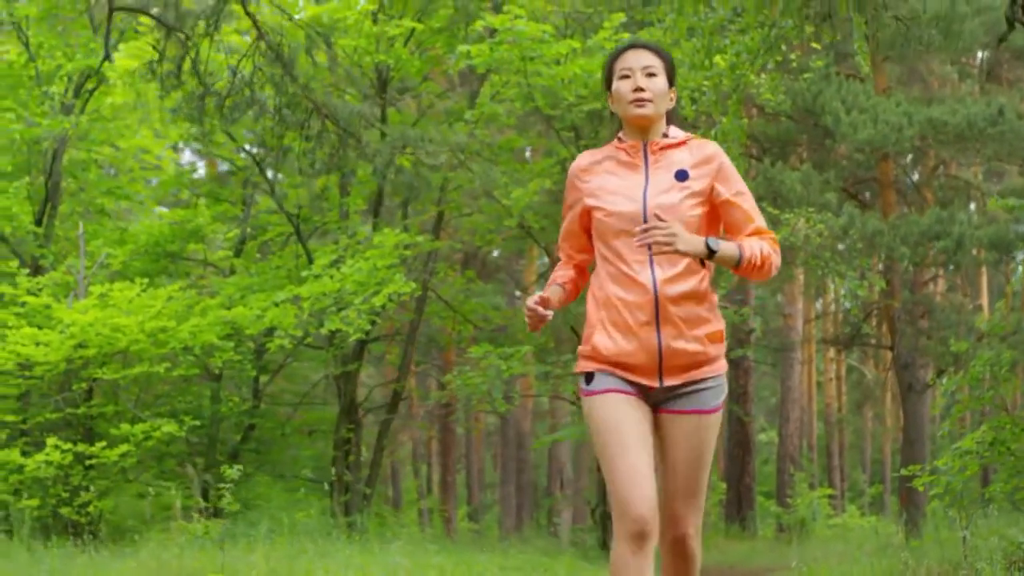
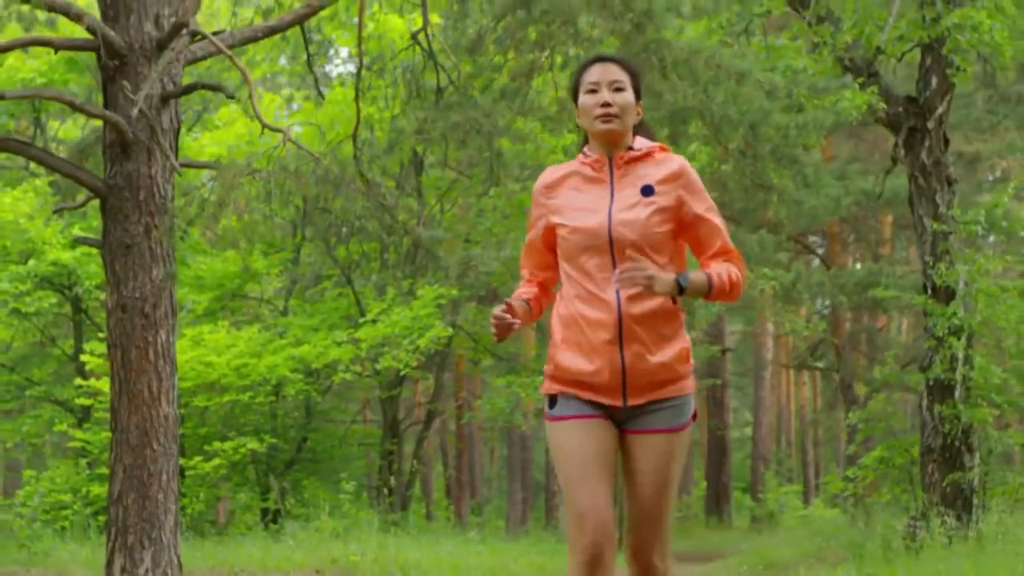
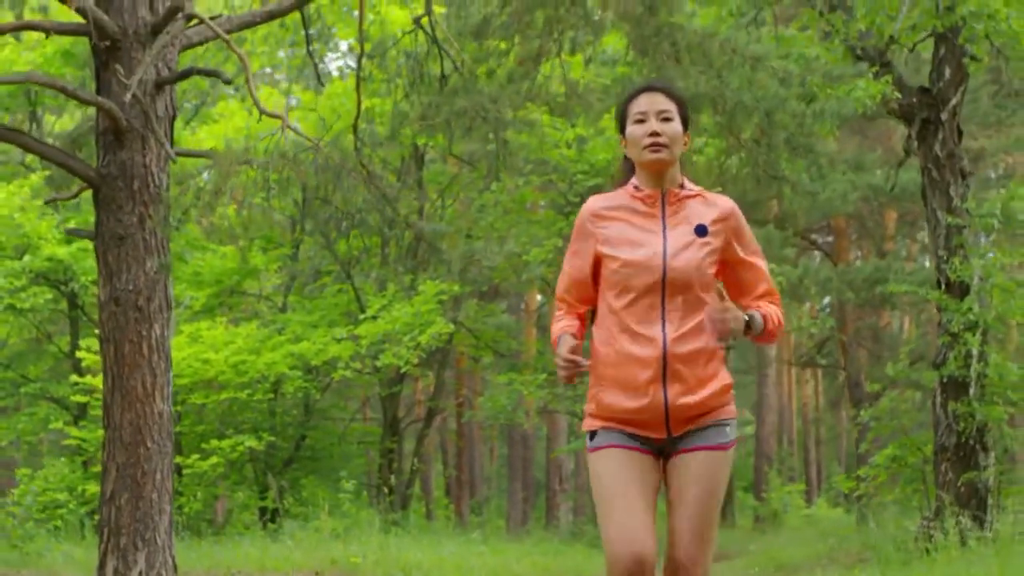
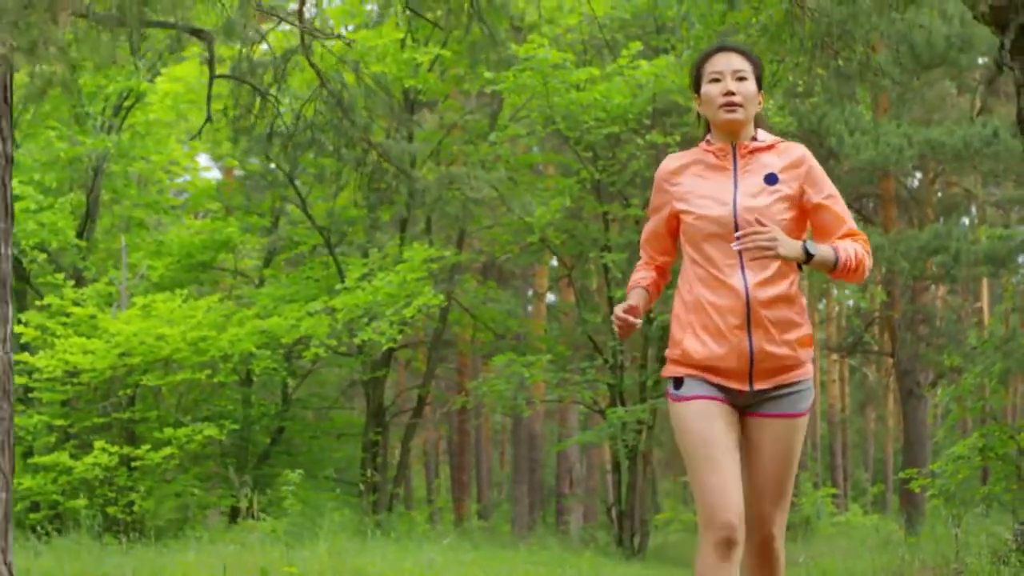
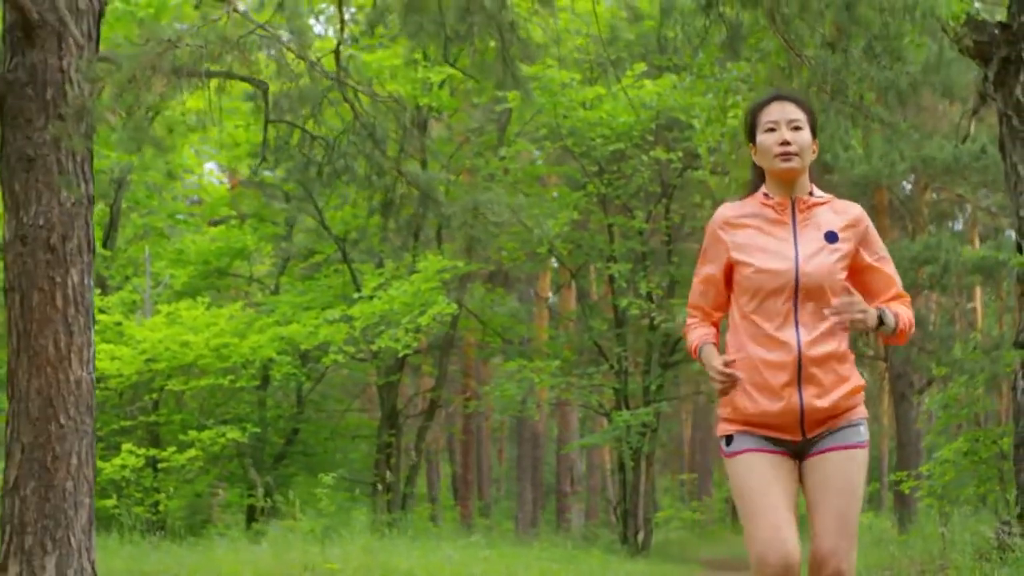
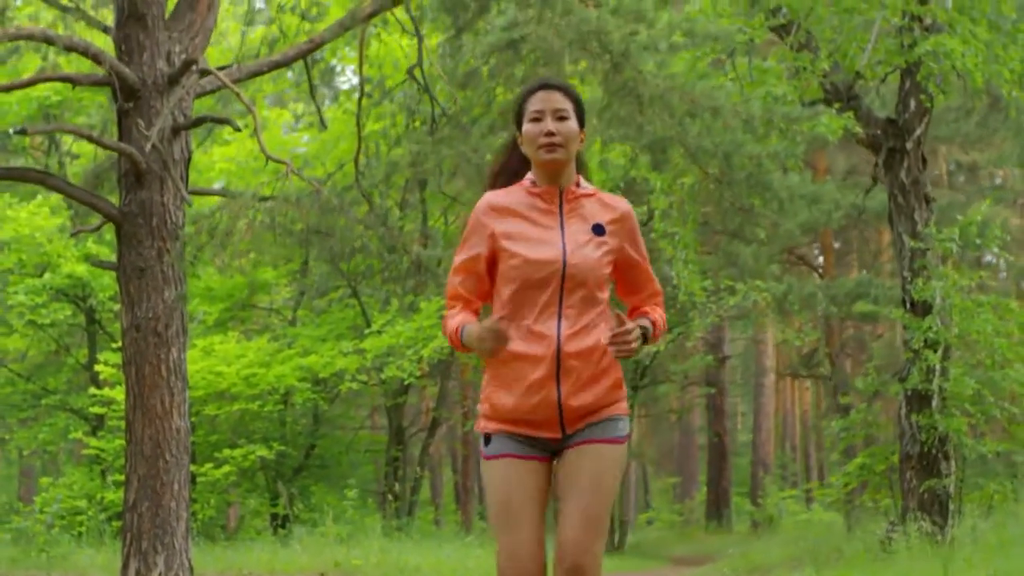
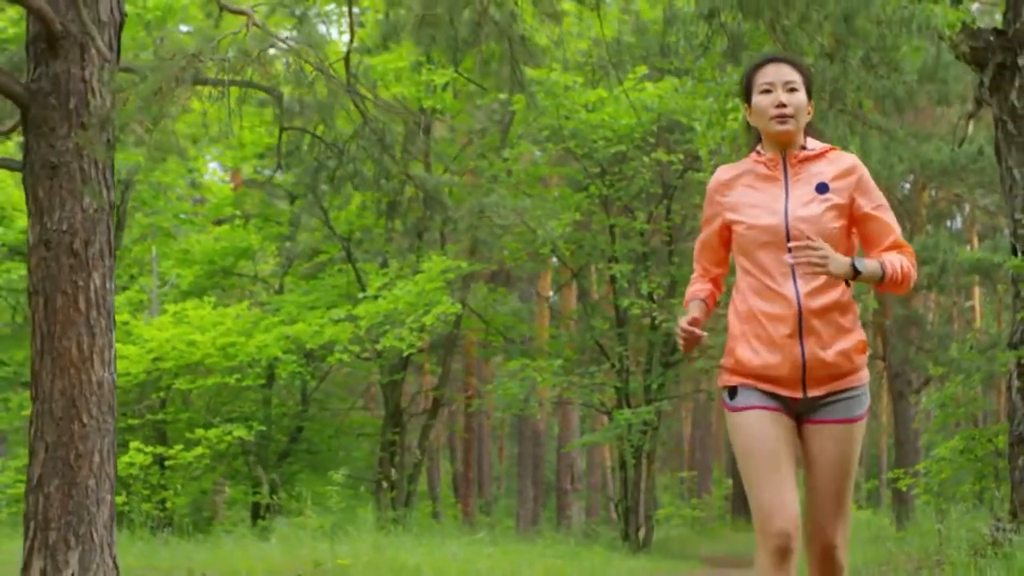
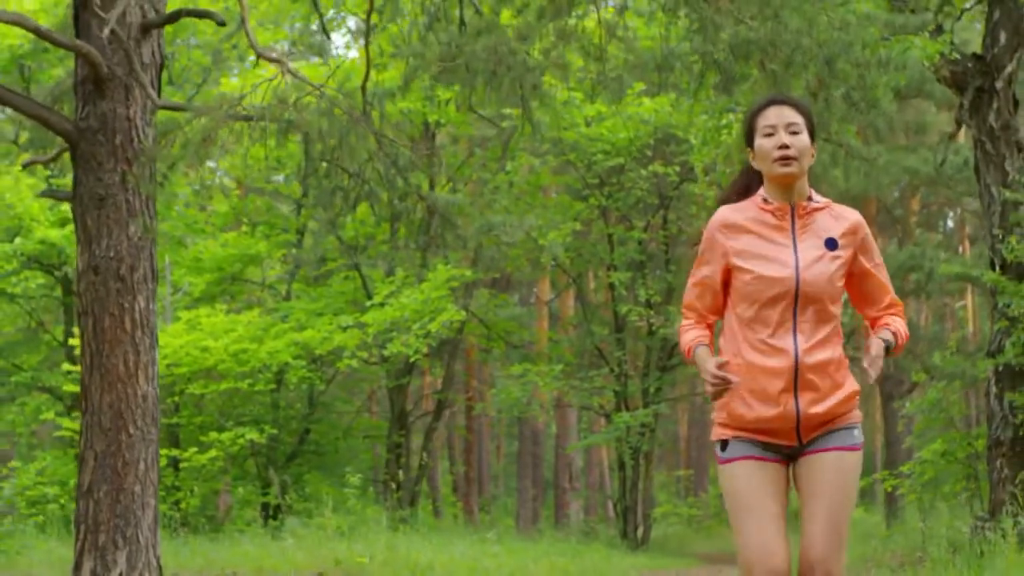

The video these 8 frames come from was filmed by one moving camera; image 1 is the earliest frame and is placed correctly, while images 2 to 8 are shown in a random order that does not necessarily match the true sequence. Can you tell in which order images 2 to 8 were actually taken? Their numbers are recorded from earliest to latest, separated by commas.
4, 5, 7, 8, 3, 2, 6
